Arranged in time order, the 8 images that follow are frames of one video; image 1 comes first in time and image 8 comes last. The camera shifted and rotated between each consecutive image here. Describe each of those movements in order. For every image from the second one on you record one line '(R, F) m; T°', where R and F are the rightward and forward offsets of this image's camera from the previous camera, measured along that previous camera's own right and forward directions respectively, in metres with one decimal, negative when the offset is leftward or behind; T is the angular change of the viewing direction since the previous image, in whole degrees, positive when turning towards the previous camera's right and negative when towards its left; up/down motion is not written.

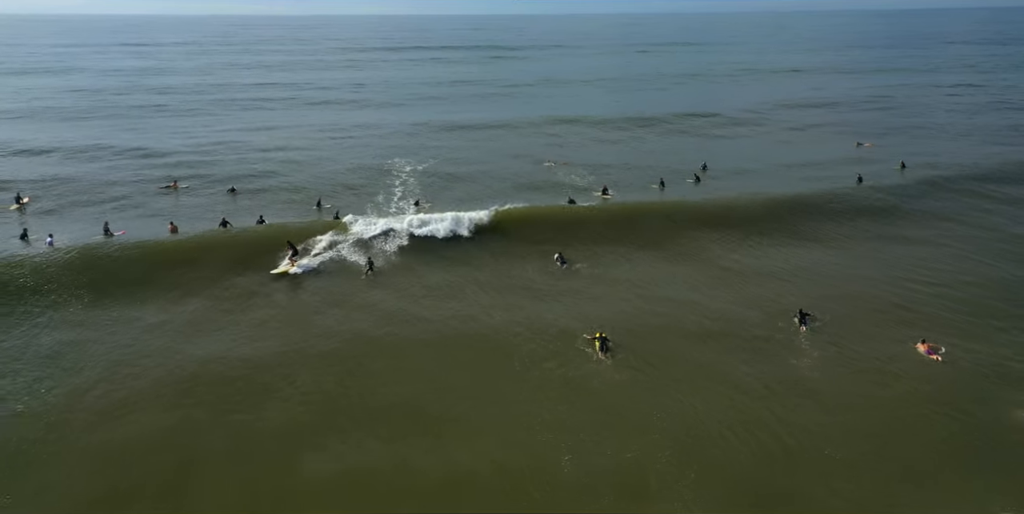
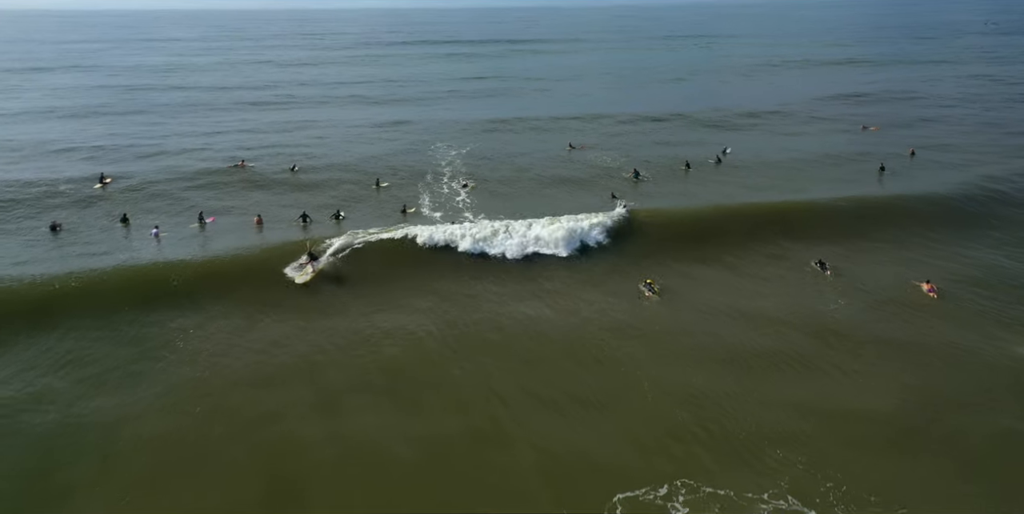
(-2.5, -1.0) m; -1°
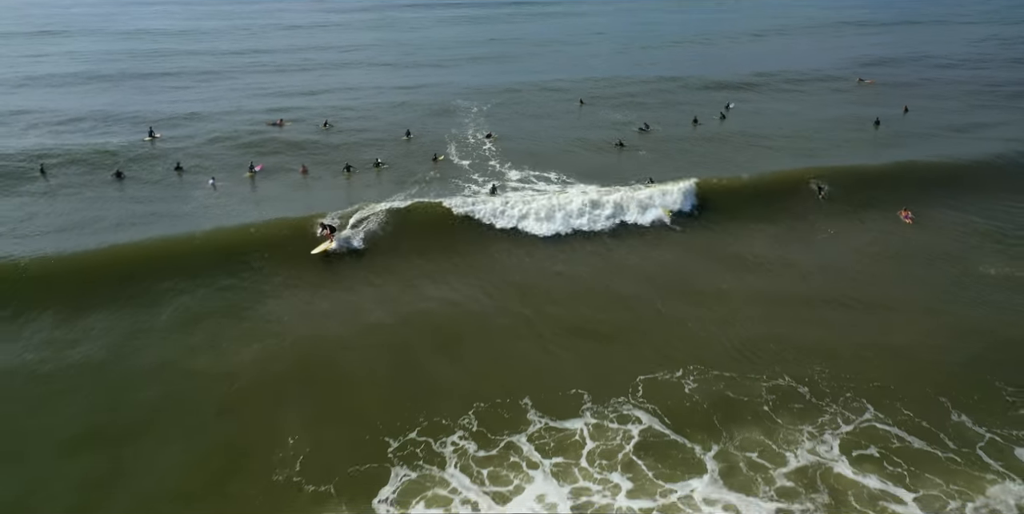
(-1.2, -3.5) m; 0°
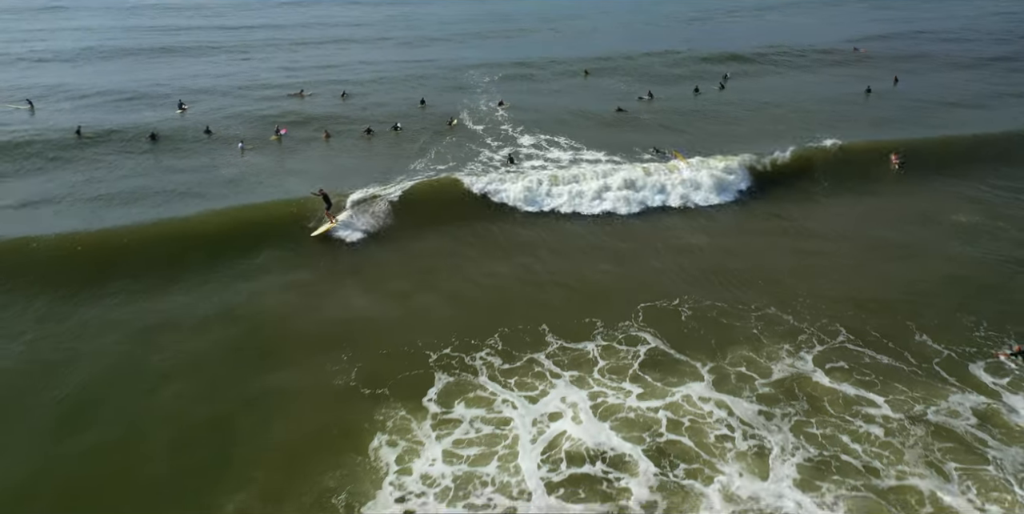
(-0.8, -2.5) m; 0°
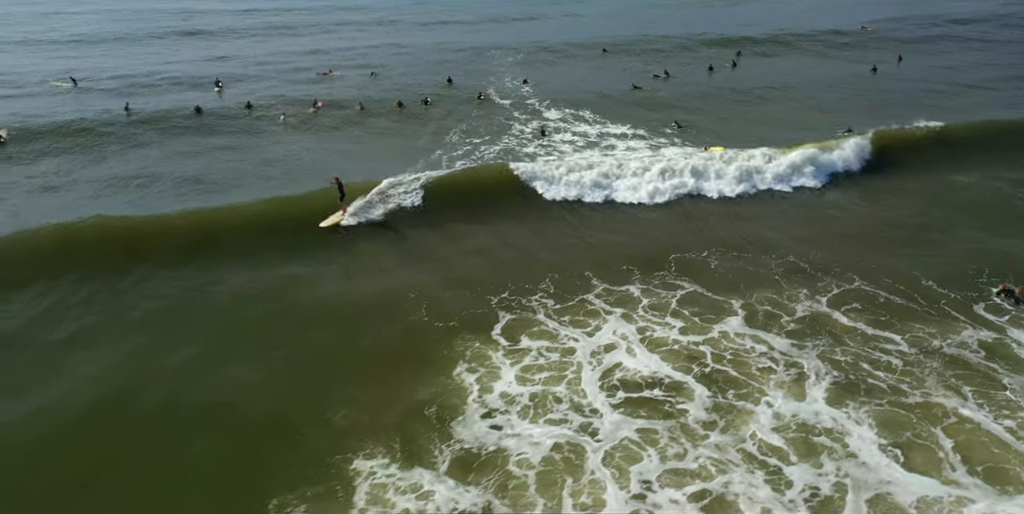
(-2.1, -1.9) m; +1°
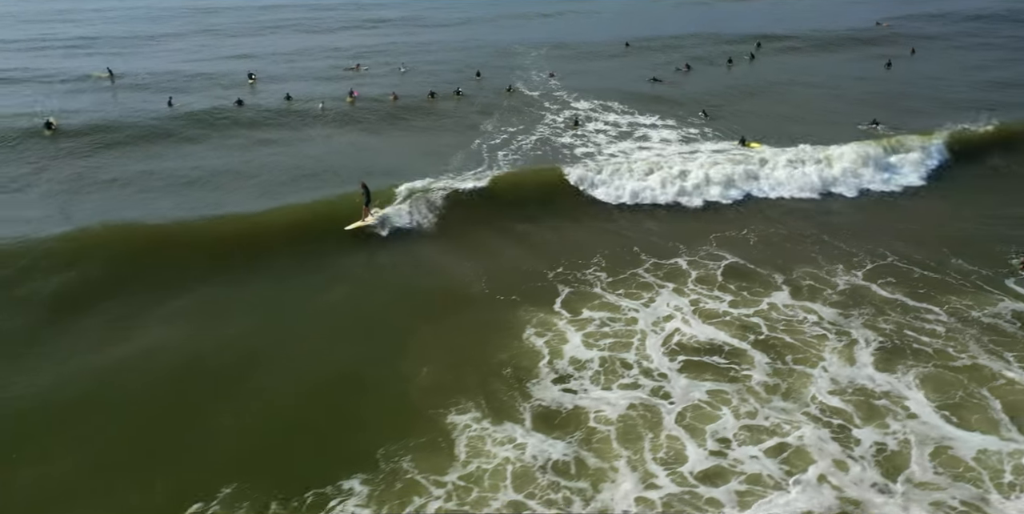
(-2.1, -0.8) m; 0°
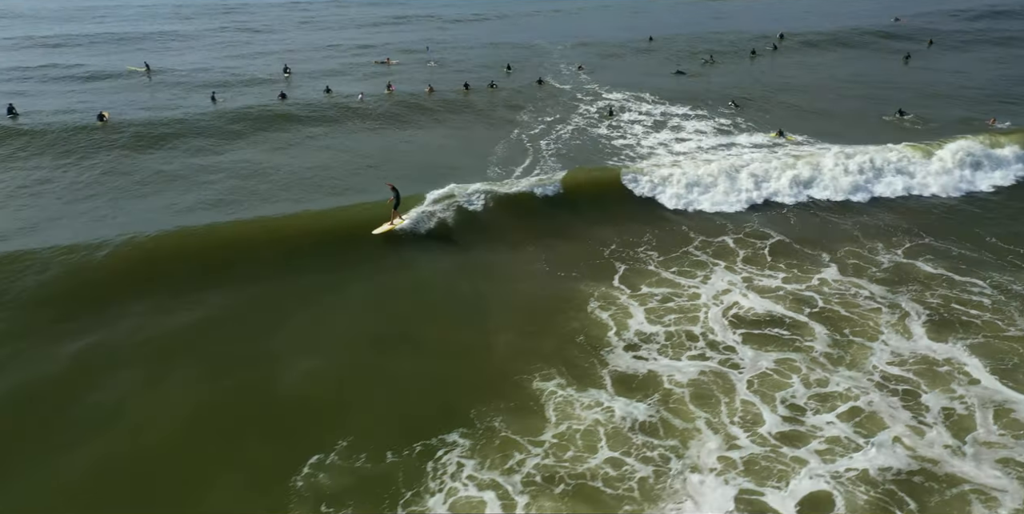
(-2.0, -0.7) m; 0°
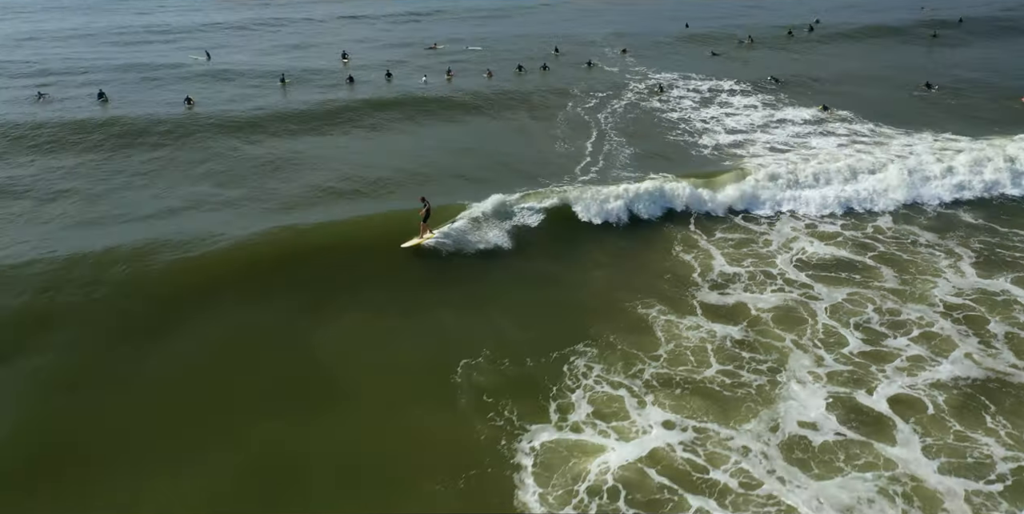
(-2.7, -2.1) m; -1°
